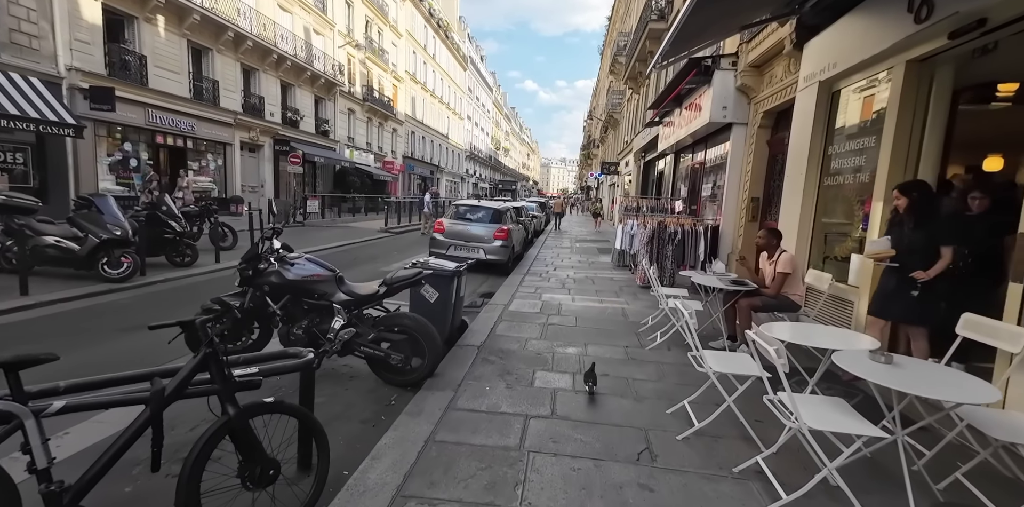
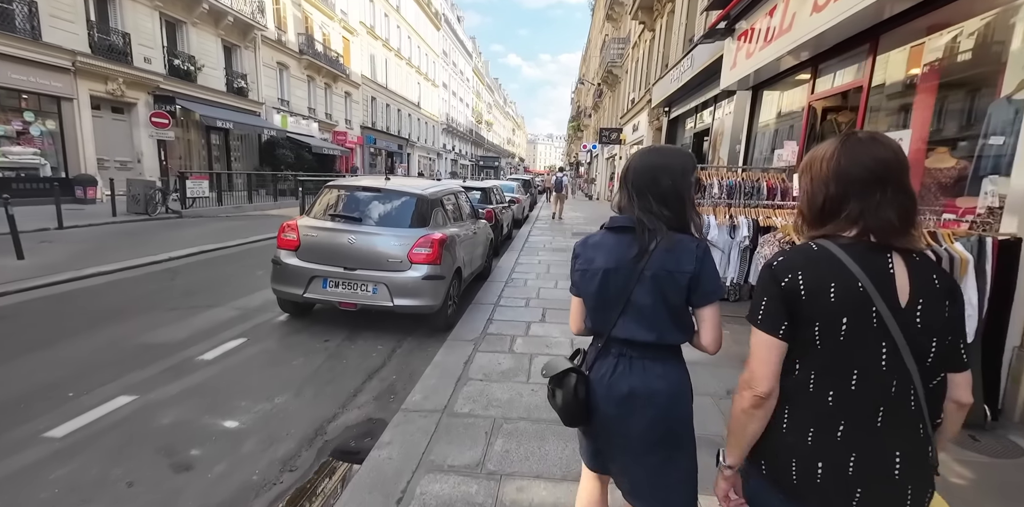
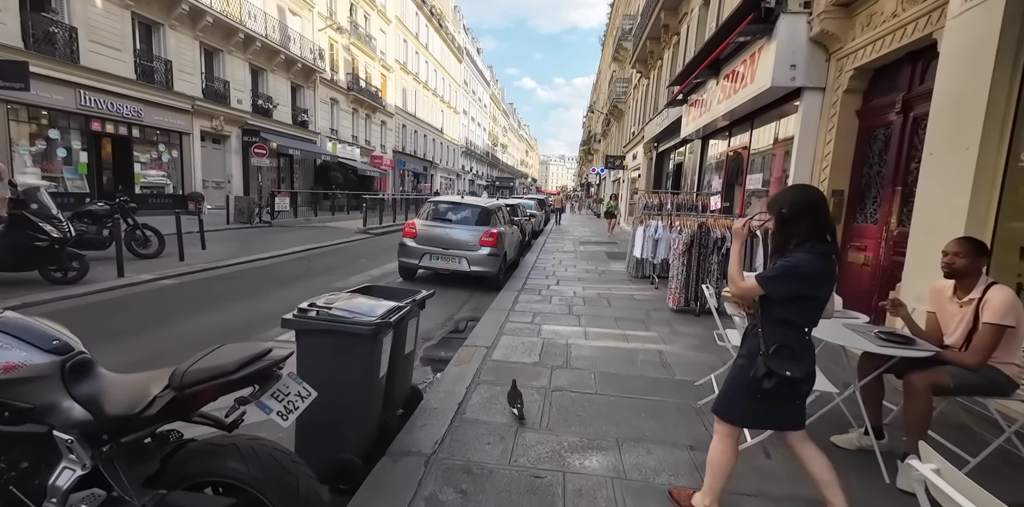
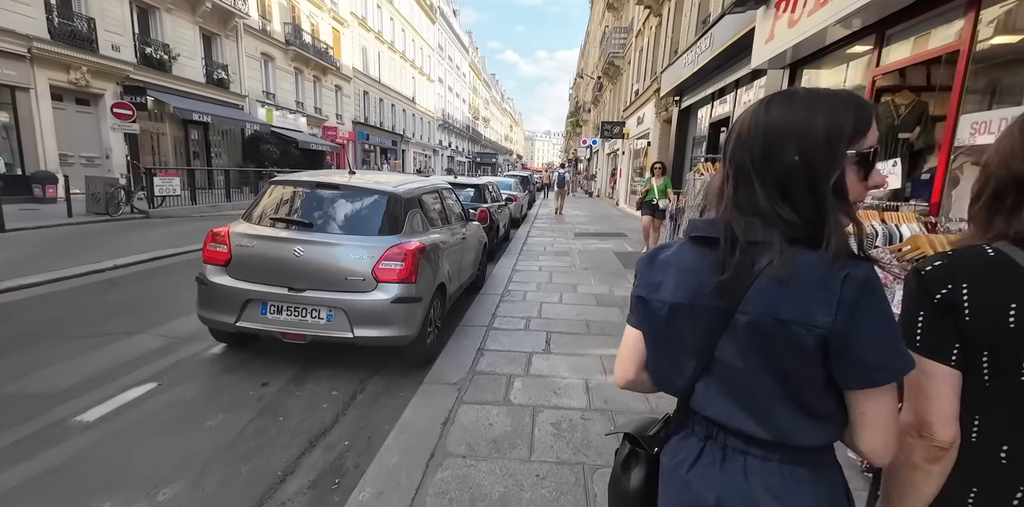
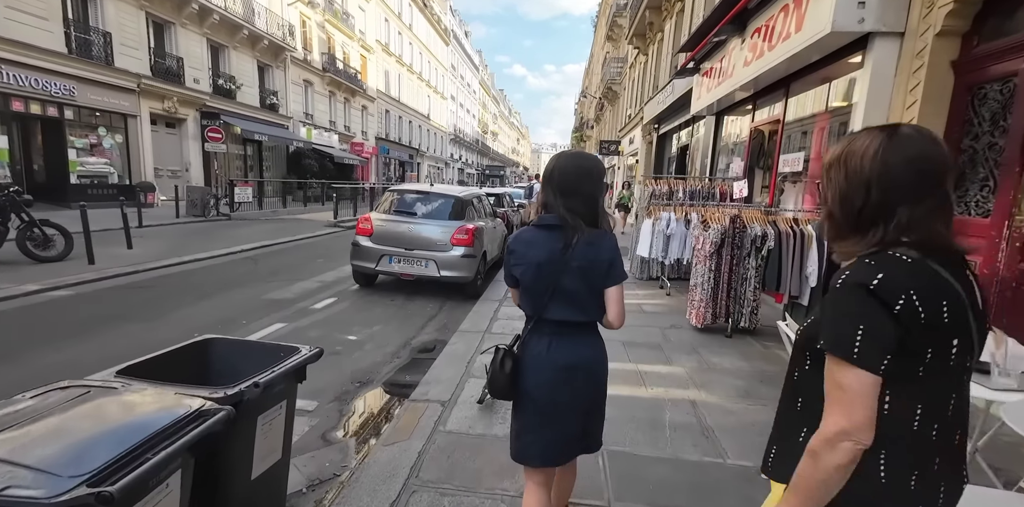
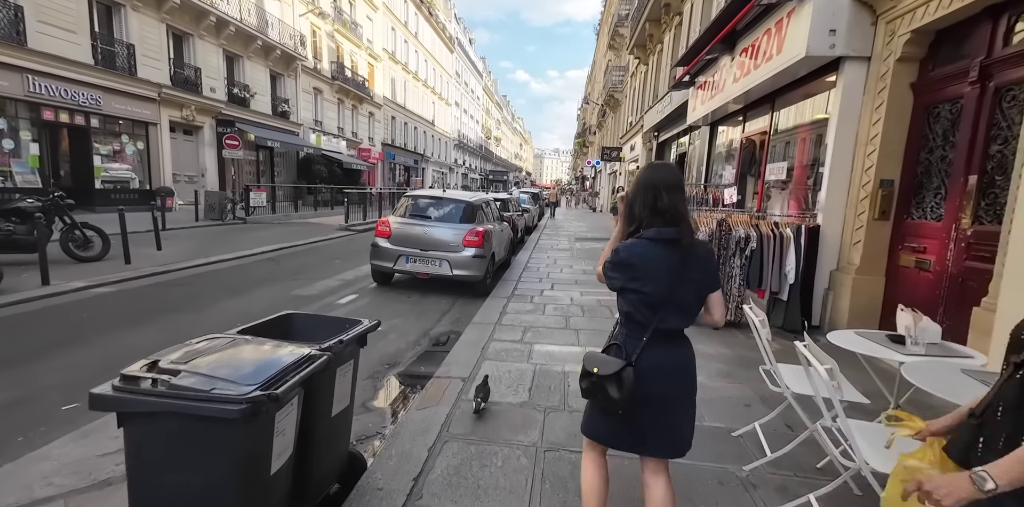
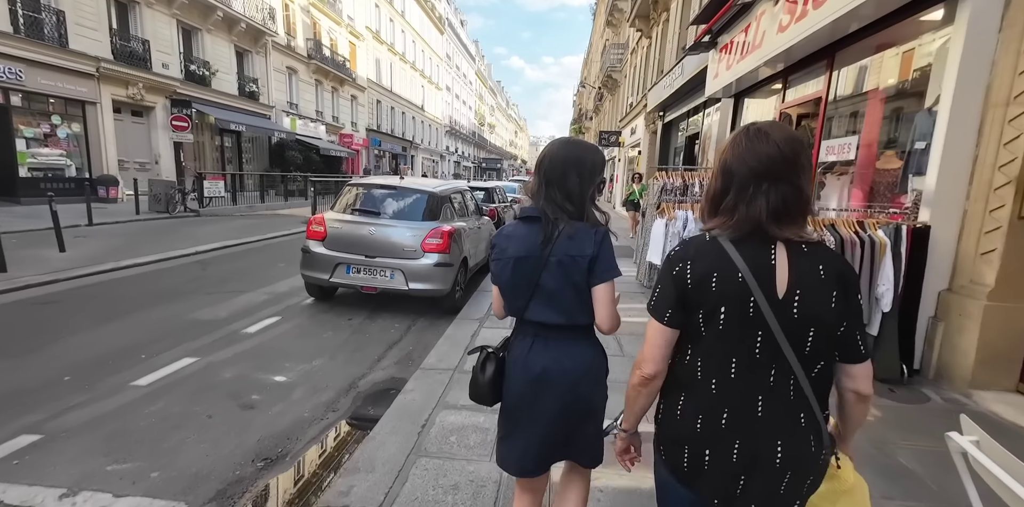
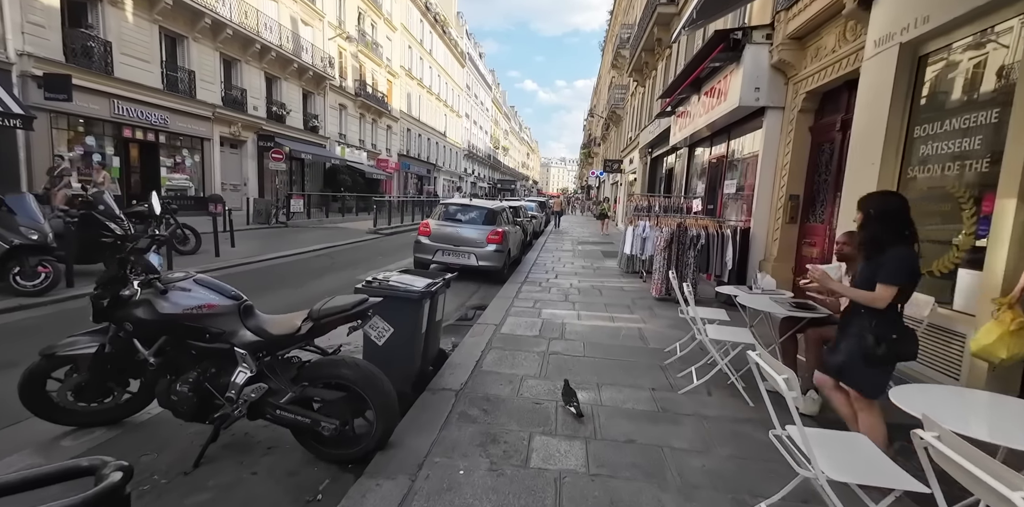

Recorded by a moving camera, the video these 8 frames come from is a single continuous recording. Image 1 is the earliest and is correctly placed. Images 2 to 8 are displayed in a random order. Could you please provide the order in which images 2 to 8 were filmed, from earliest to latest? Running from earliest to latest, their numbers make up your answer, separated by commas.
8, 3, 6, 5, 7, 2, 4
